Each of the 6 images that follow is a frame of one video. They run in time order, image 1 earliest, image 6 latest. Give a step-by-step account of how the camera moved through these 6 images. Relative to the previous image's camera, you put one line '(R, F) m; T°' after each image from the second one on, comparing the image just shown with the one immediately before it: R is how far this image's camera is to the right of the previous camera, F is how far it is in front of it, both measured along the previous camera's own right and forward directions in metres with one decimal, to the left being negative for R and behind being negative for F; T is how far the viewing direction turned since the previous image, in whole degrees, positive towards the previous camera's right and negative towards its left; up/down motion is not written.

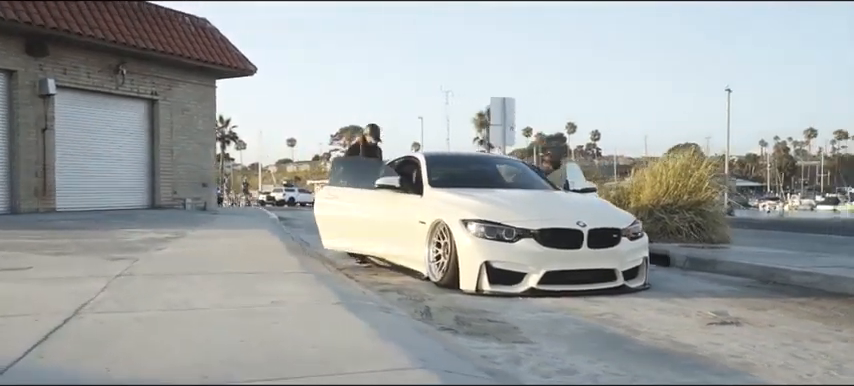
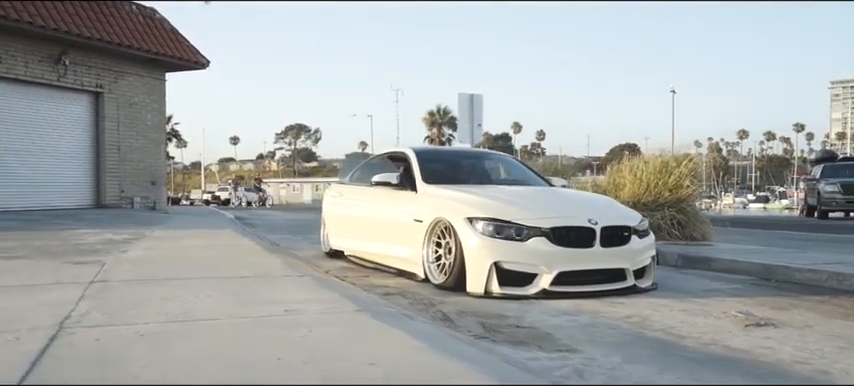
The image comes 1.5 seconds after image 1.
(-0.6, +0.6) m; +5°
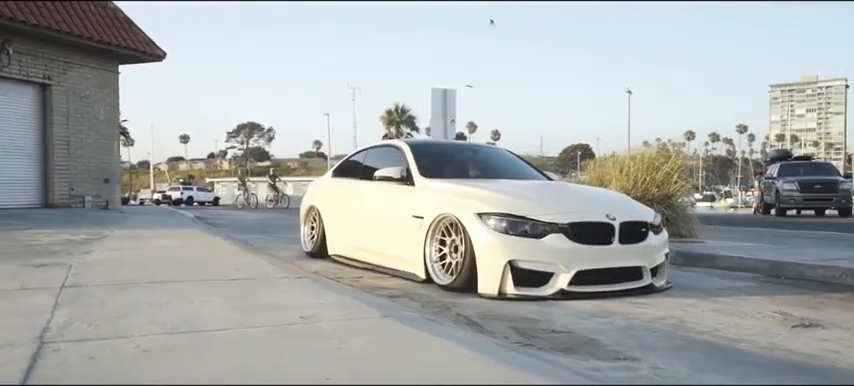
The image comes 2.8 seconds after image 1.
(-0.5, +0.7) m; +4°
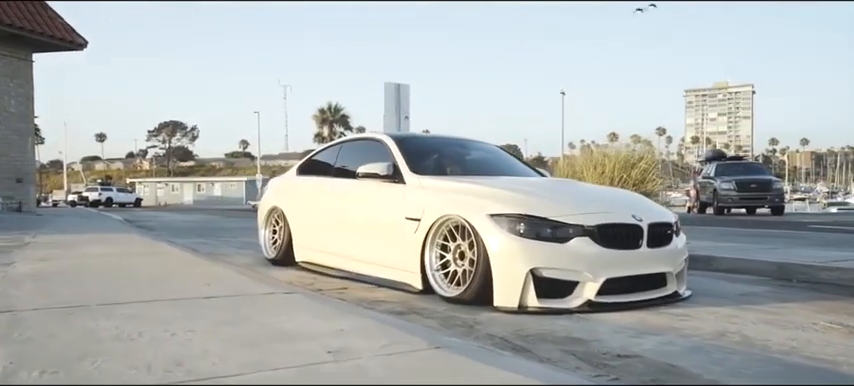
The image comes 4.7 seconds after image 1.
(-0.6, +1.0) m; +6°
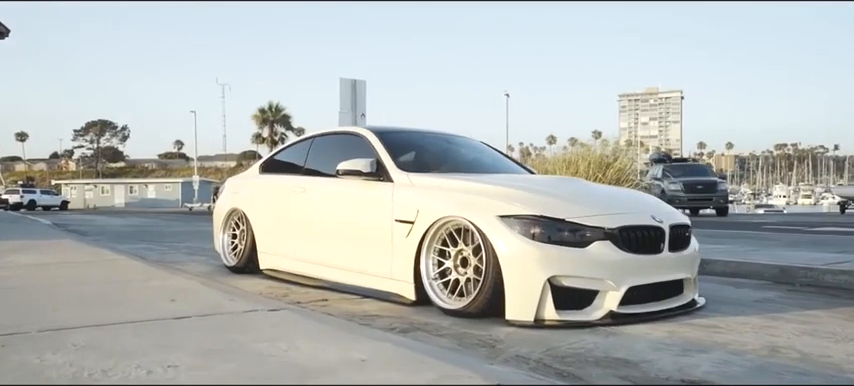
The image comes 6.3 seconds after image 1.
(-0.4, +0.8) m; +5°
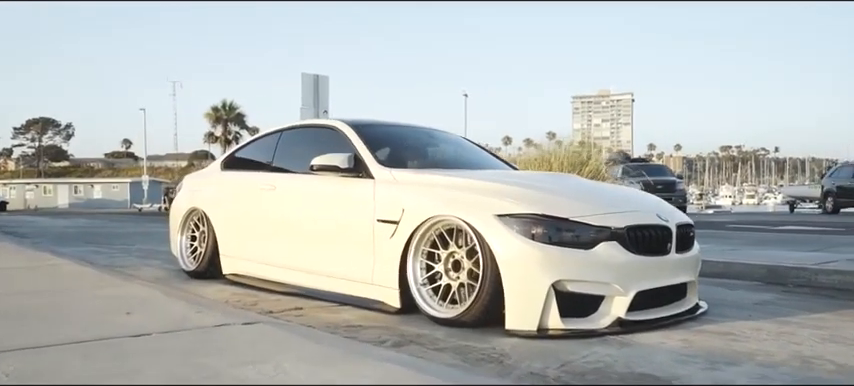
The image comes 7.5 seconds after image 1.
(-0.2, +0.5) m; +3°
